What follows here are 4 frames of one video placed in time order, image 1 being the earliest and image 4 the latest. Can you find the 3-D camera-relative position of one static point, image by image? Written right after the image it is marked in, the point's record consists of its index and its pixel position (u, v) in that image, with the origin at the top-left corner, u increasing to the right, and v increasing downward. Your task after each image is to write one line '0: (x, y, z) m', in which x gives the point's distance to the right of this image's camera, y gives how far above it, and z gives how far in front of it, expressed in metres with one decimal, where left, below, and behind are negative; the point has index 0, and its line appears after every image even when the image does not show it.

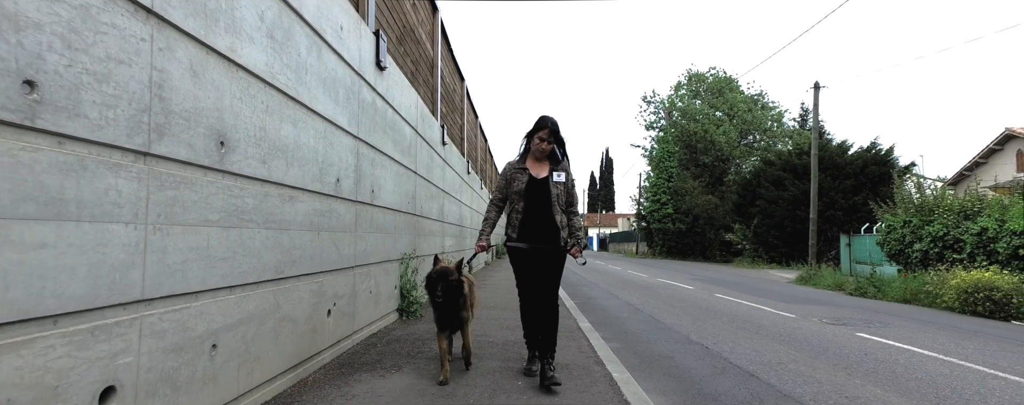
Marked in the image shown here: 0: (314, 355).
0: (-1.7, -1.3, +4.3) m
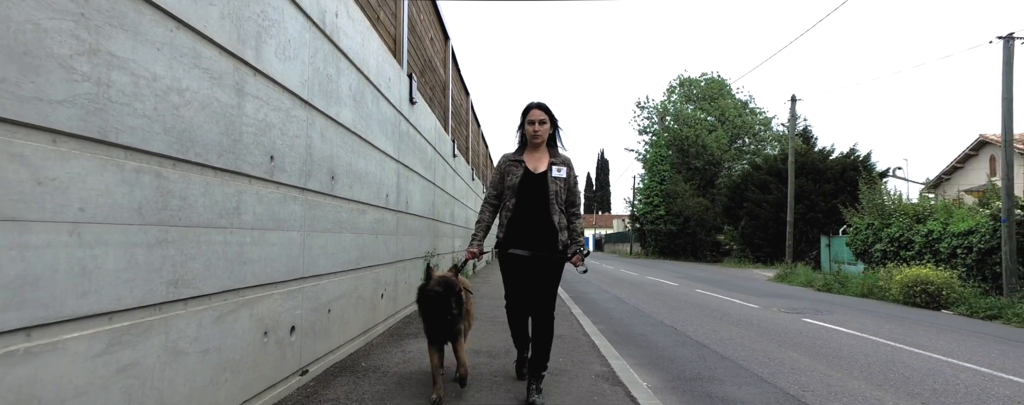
0: (-1.6, -1.4, +5.8) m
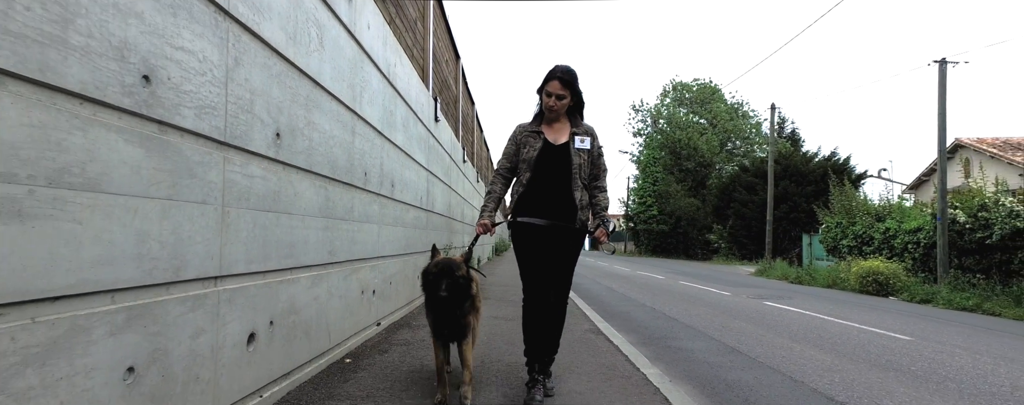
0: (-1.4, -1.4, +7.3) m
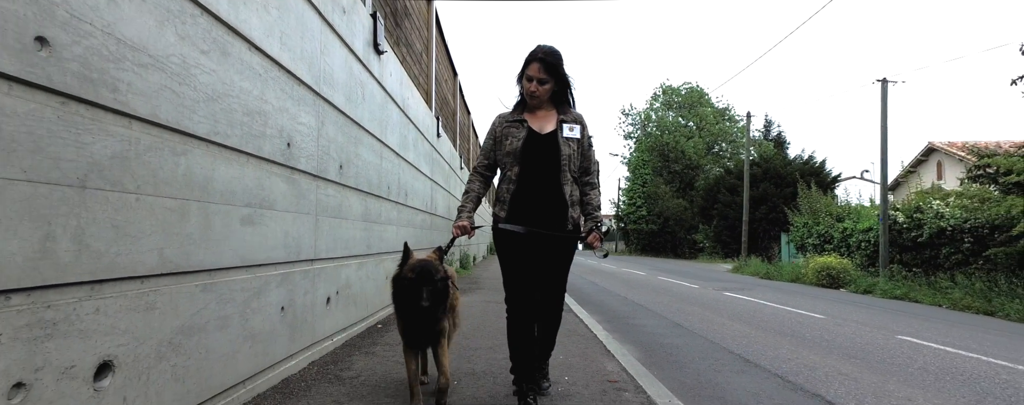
0: (-1.6, -1.5, +8.7) m
